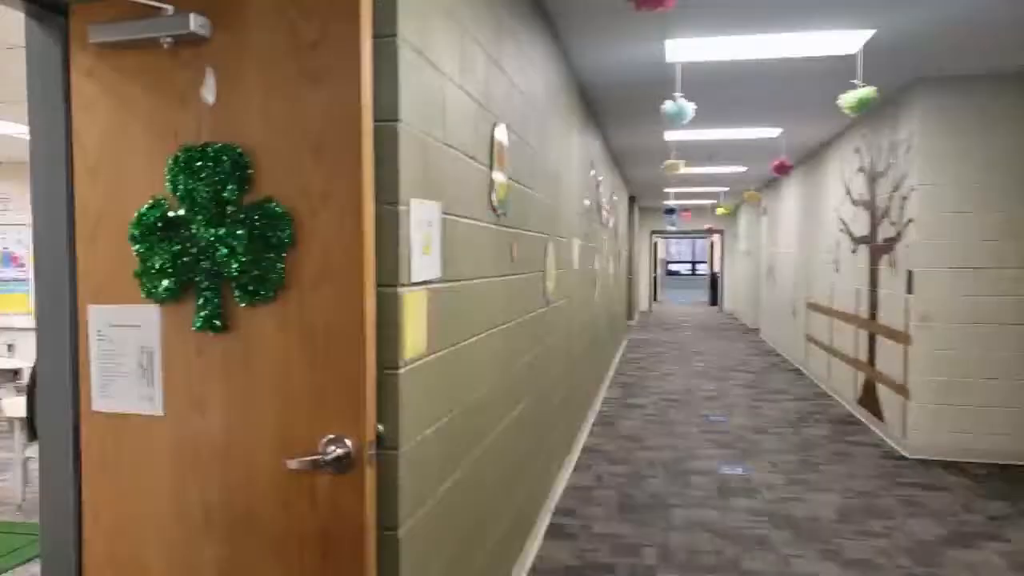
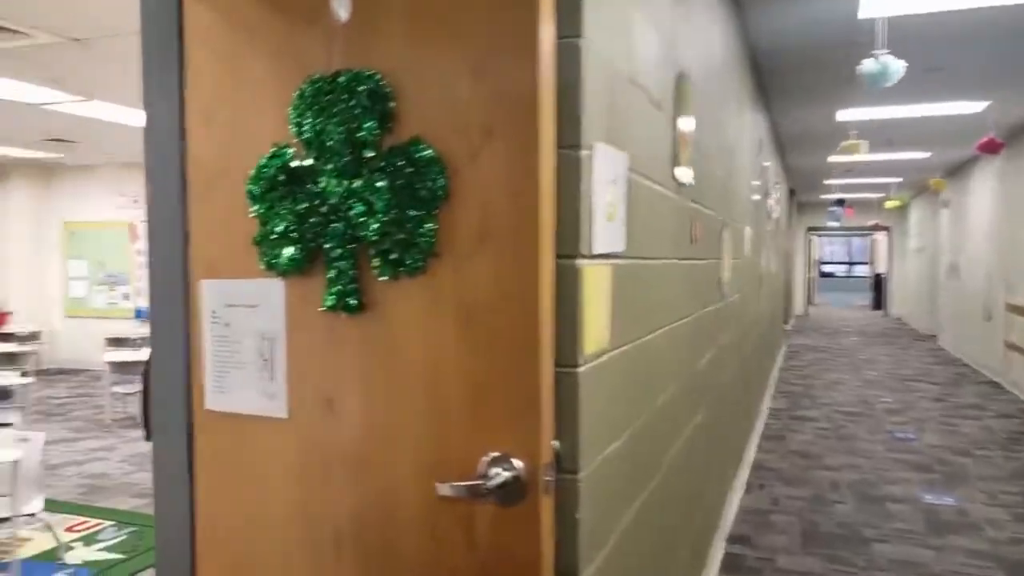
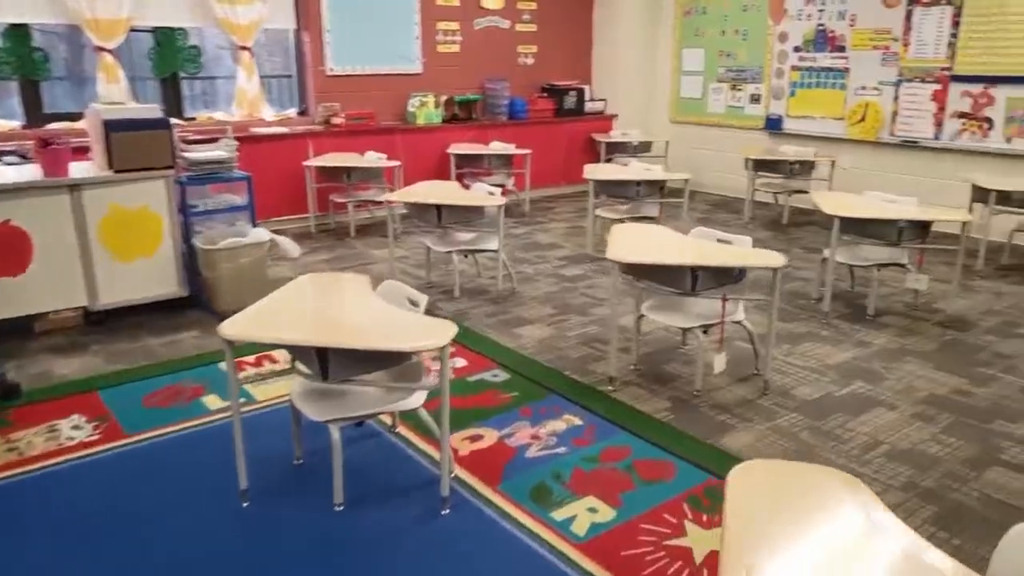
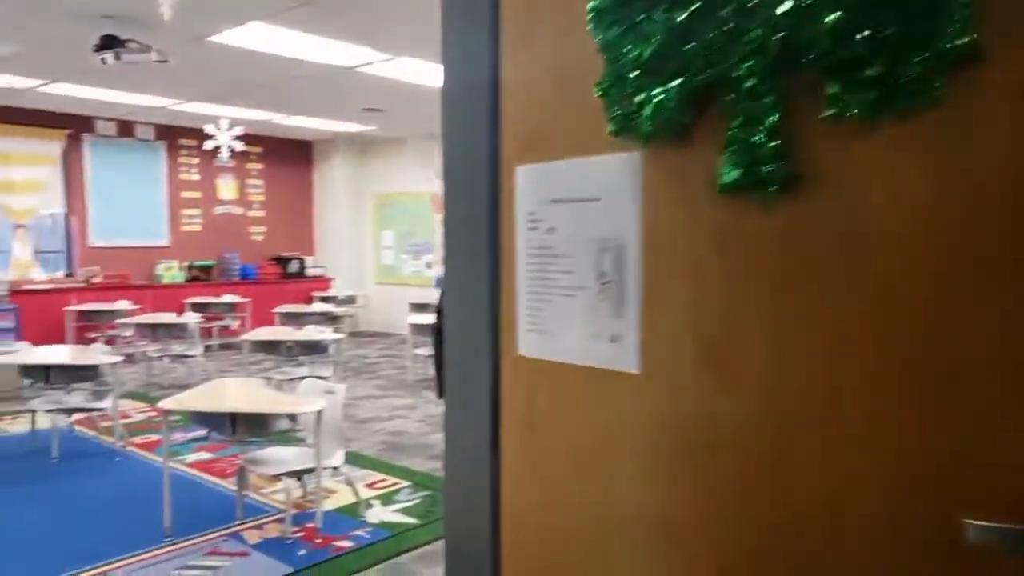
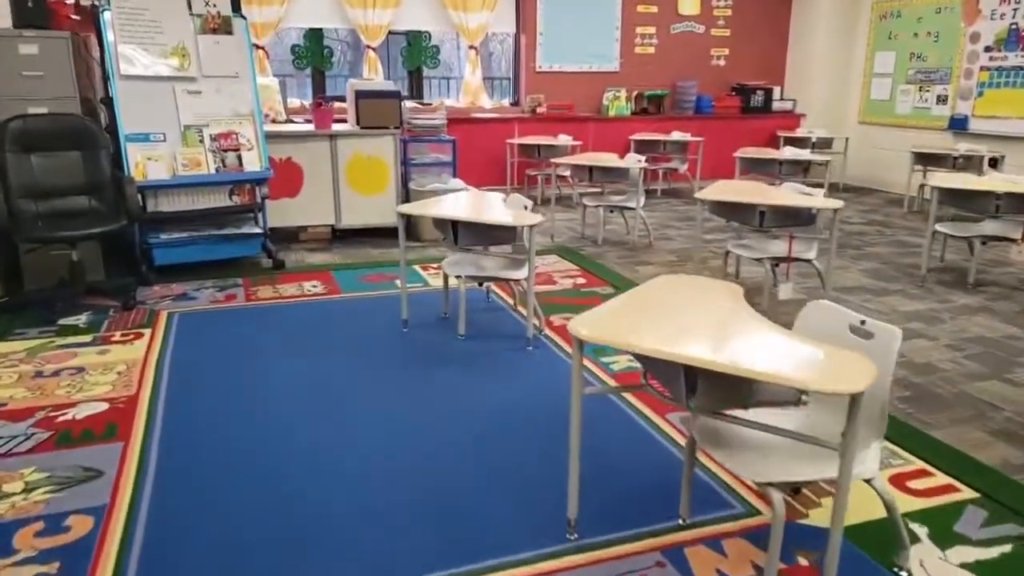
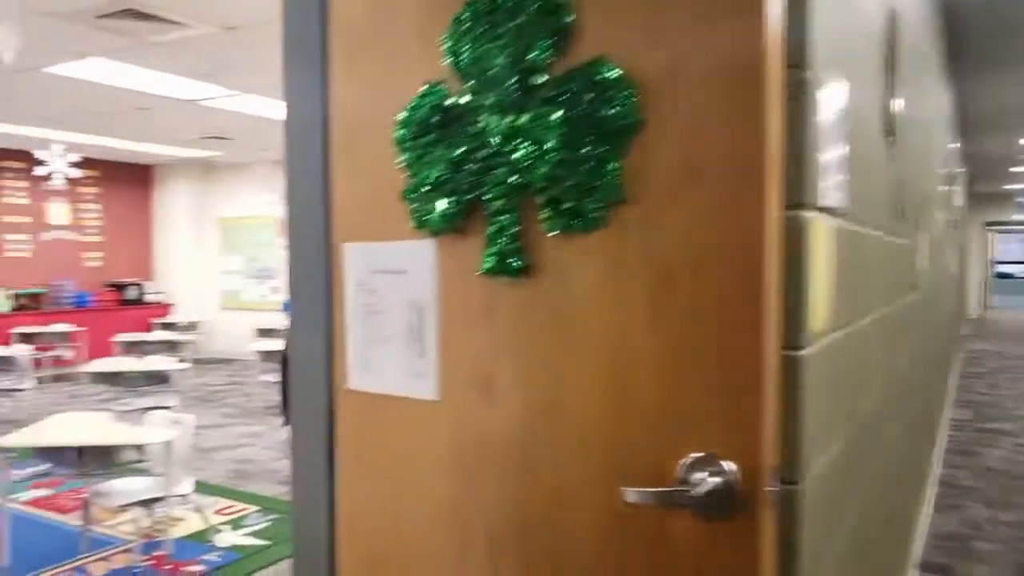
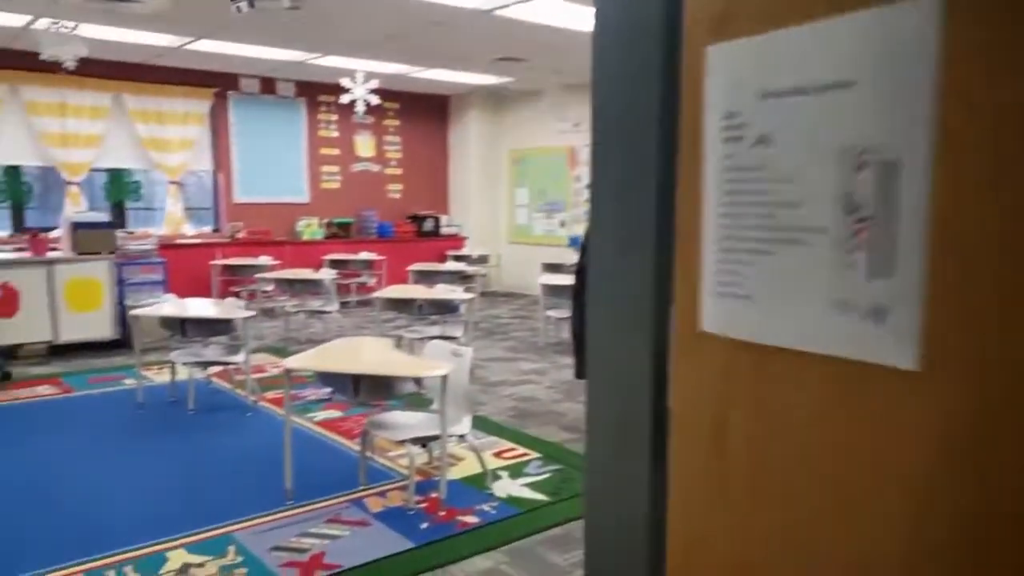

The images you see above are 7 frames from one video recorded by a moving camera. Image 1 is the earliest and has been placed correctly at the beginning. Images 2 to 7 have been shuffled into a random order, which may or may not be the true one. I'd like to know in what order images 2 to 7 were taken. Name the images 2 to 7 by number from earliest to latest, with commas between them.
2, 6, 4, 7, 5, 3
